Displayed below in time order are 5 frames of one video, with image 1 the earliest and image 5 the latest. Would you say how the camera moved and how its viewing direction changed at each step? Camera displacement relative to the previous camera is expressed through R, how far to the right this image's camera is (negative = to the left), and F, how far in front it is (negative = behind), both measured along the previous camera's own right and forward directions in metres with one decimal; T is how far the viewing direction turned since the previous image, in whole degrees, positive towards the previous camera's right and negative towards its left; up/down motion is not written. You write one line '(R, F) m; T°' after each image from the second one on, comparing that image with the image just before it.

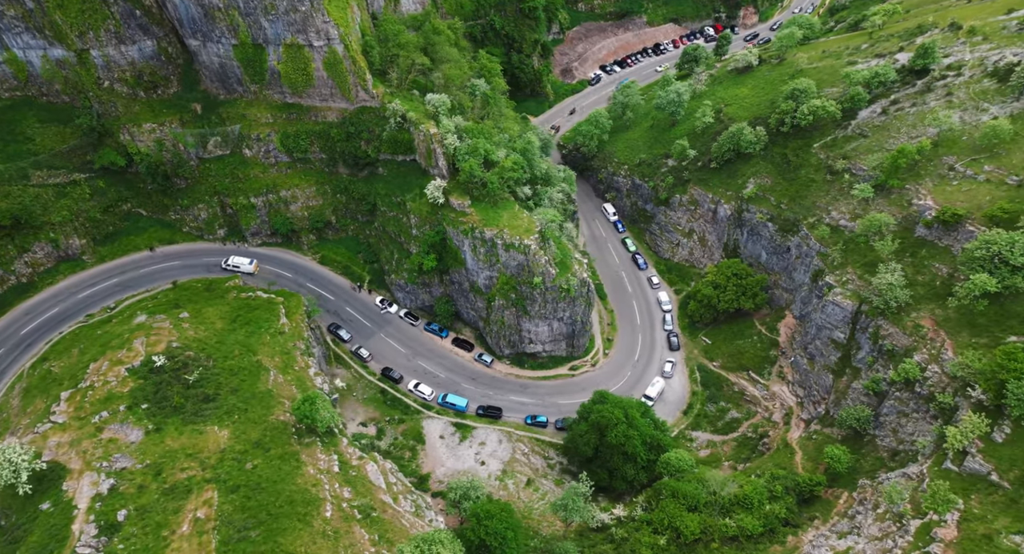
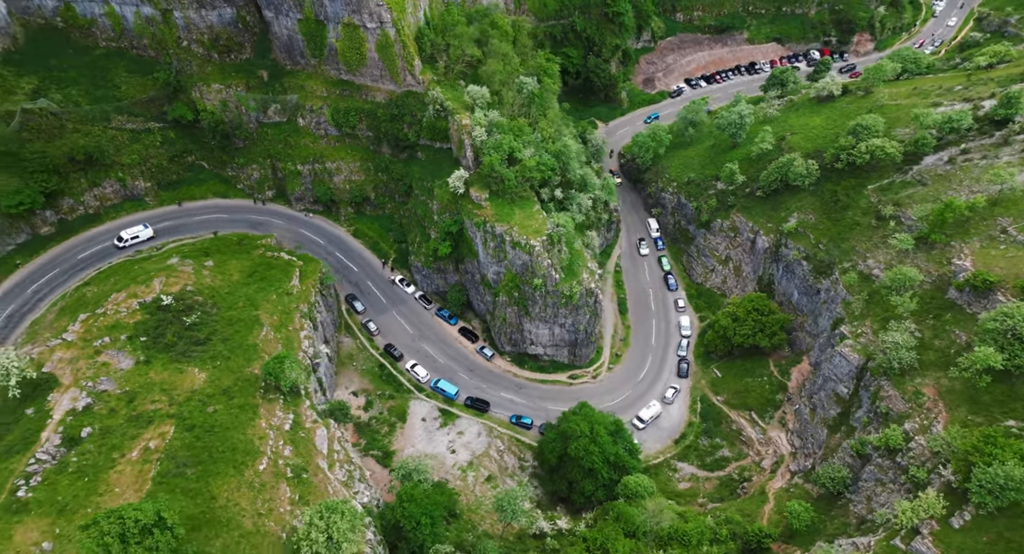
(+10.5, +0.2) m; -8°
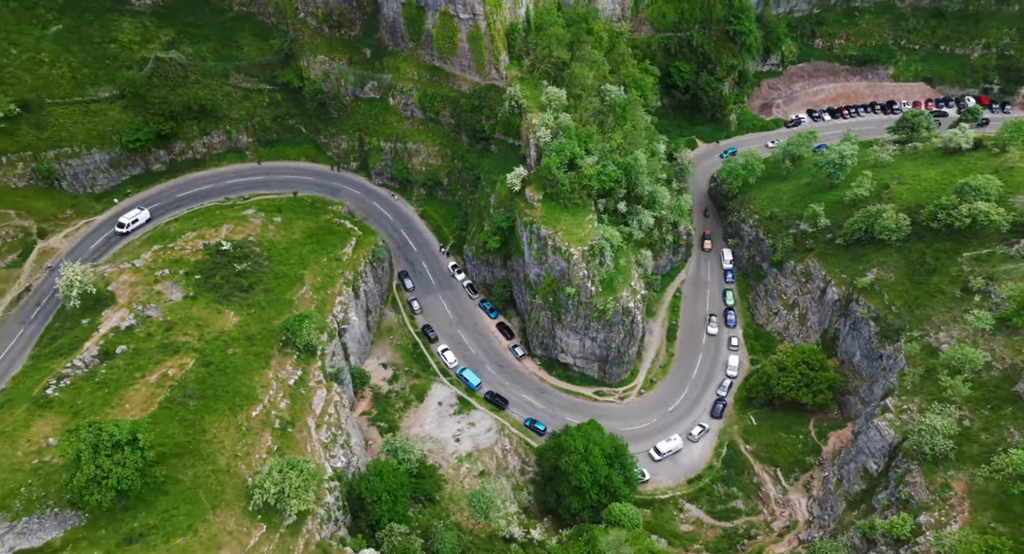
(+8.9, +0.5) m; -10°
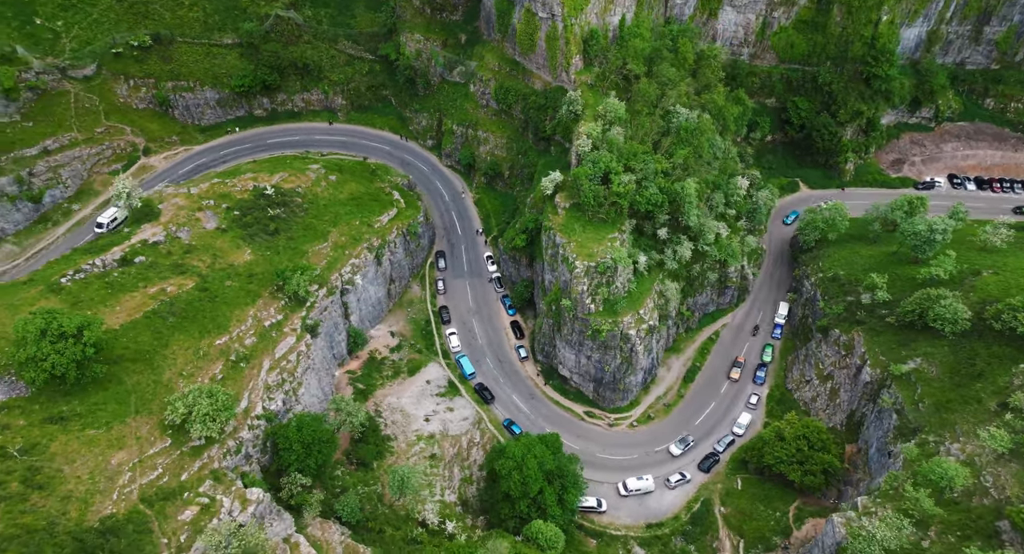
(+15.5, +1.4) m; -12°
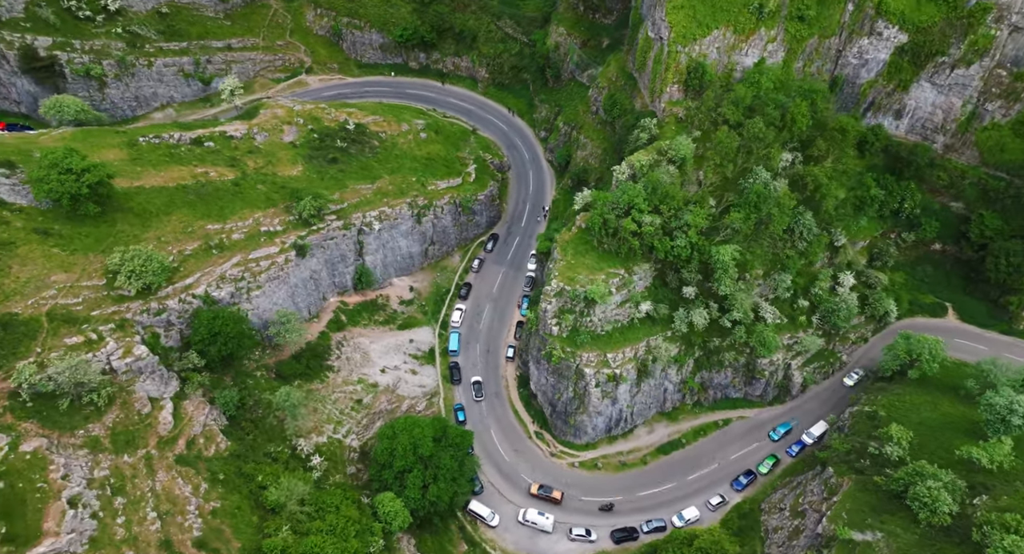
(+26.7, +4.5) m; -19°
